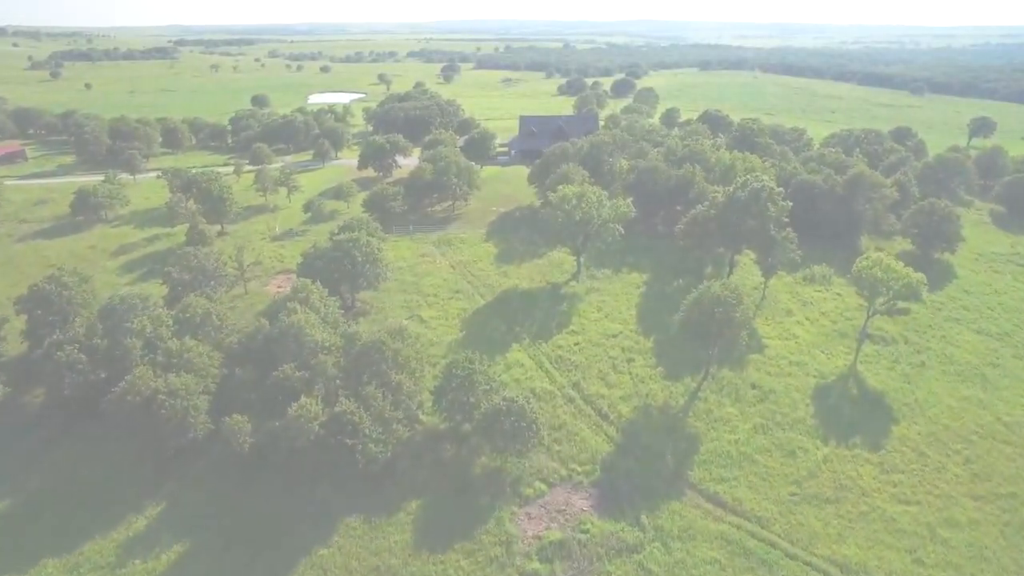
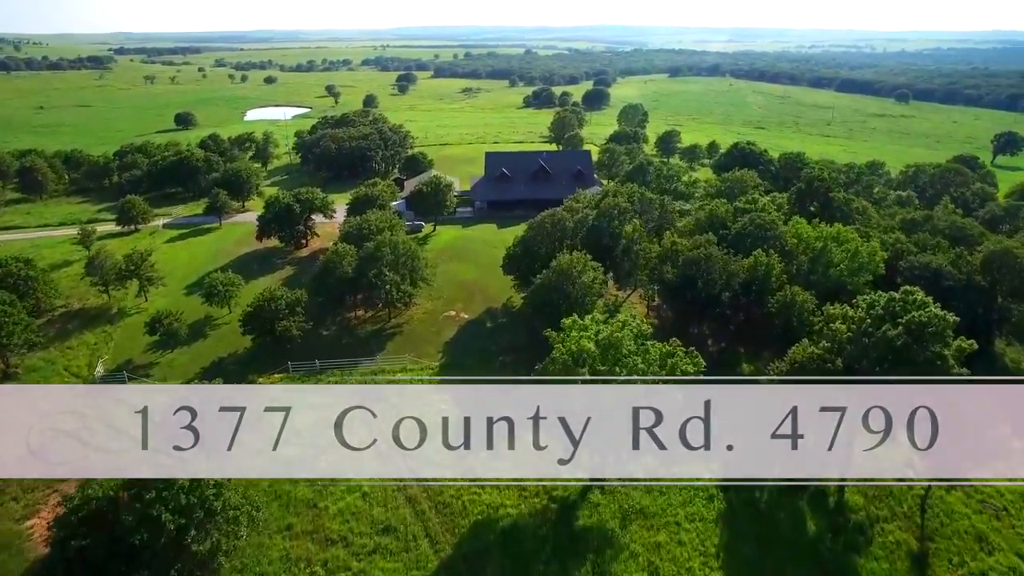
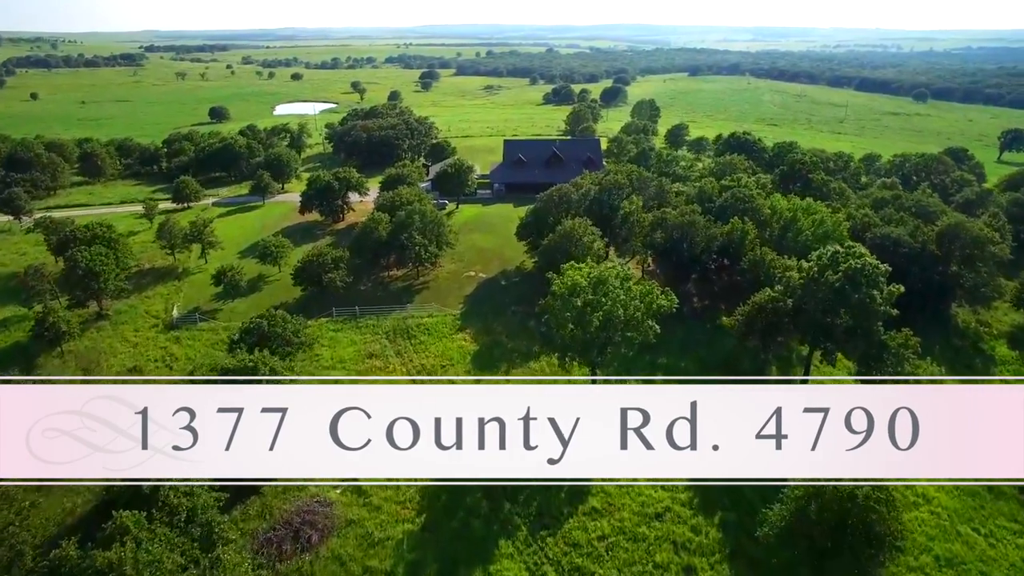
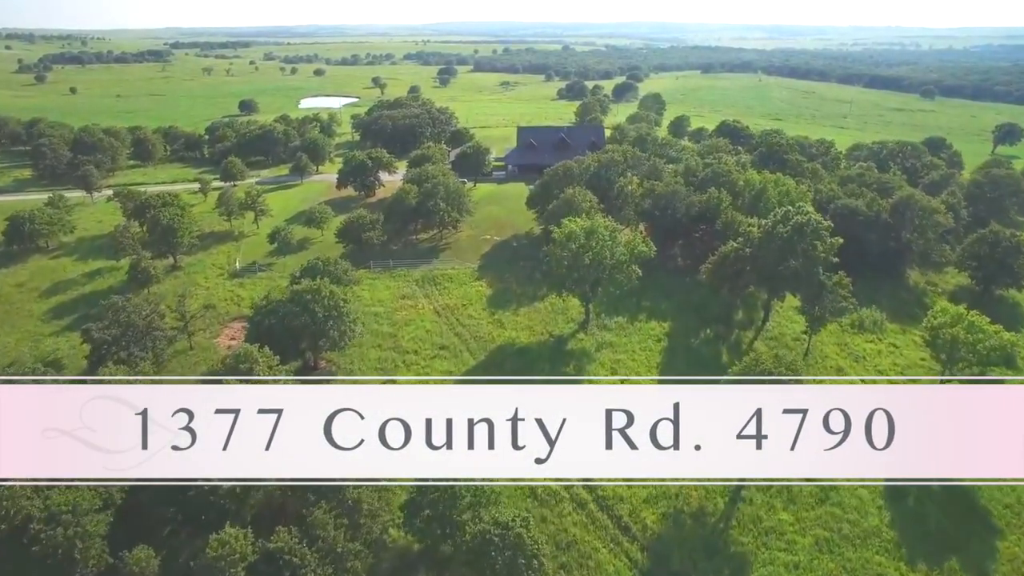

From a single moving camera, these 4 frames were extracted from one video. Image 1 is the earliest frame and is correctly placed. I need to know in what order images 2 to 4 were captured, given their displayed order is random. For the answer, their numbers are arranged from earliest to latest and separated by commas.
4, 3, 2
